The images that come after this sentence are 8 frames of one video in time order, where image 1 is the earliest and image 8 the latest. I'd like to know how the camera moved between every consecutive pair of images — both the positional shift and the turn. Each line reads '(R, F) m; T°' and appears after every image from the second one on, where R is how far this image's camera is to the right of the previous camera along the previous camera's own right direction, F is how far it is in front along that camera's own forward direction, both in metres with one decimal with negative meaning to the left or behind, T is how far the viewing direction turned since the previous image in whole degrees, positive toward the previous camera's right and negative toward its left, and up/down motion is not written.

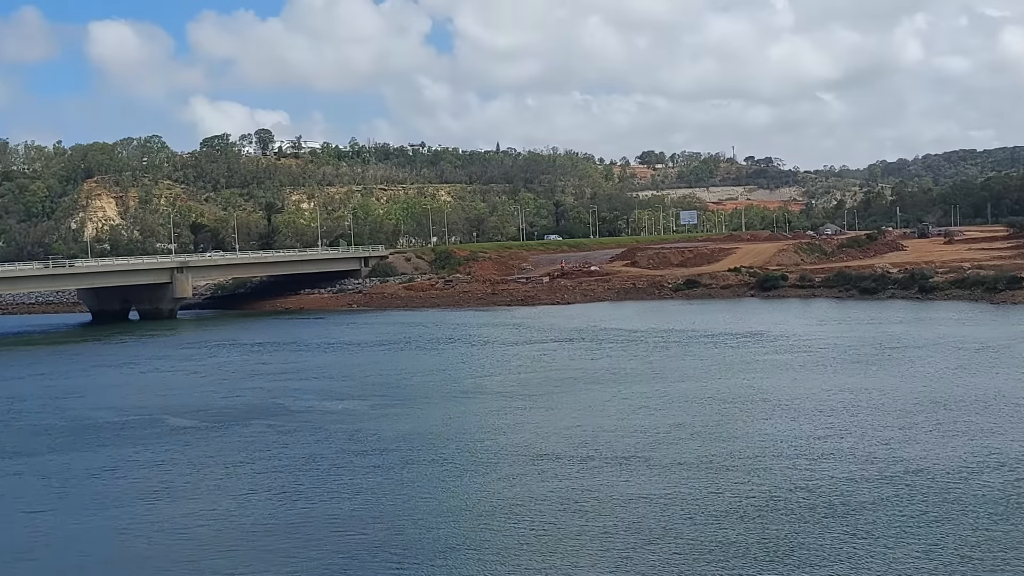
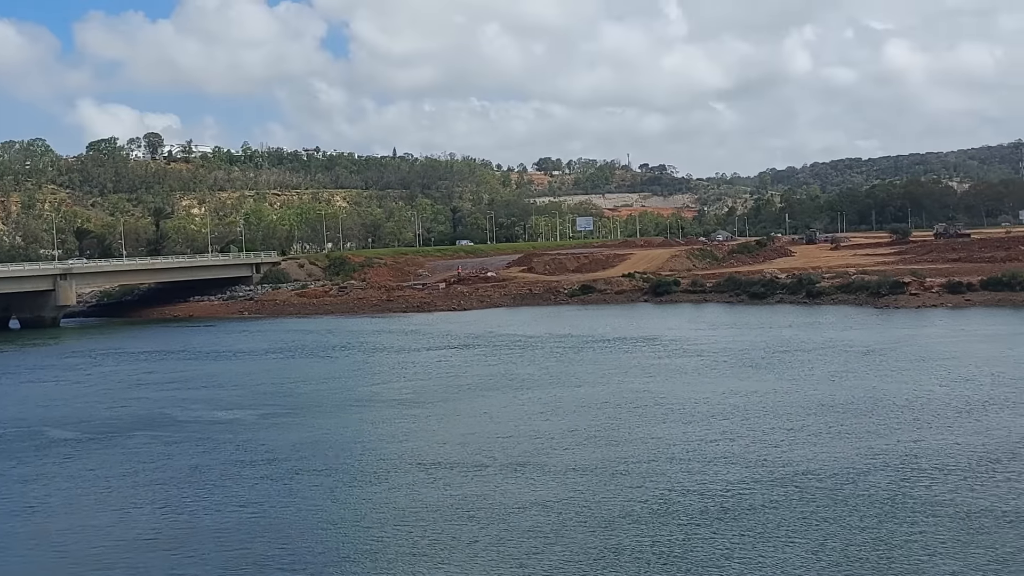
(+0.1, +0.3) m; +5°
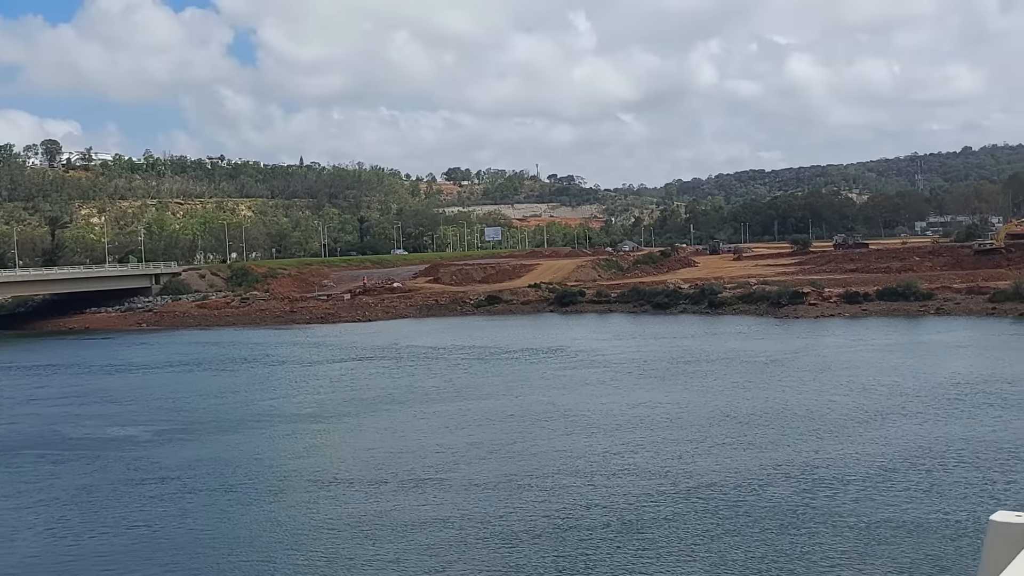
(+0.2, +0.3) m; +5°
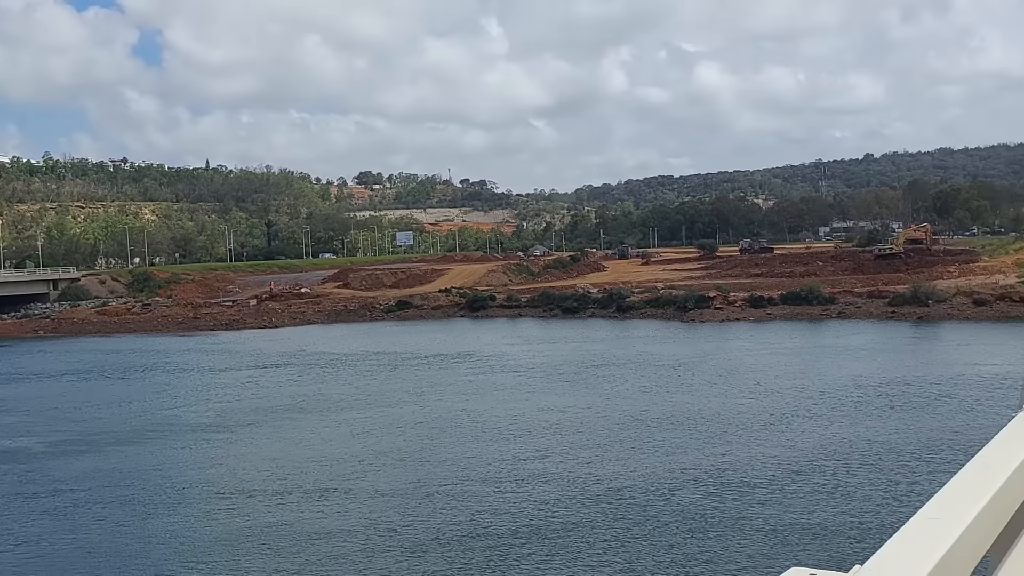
(+0.1, +0.2) m; +4°
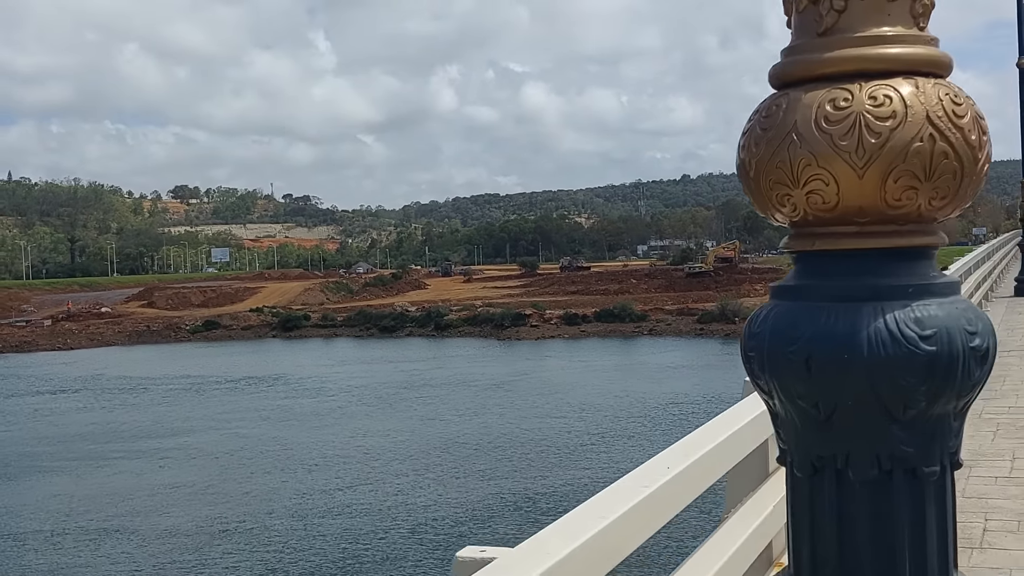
(+0.5, +0.7) m; +9°
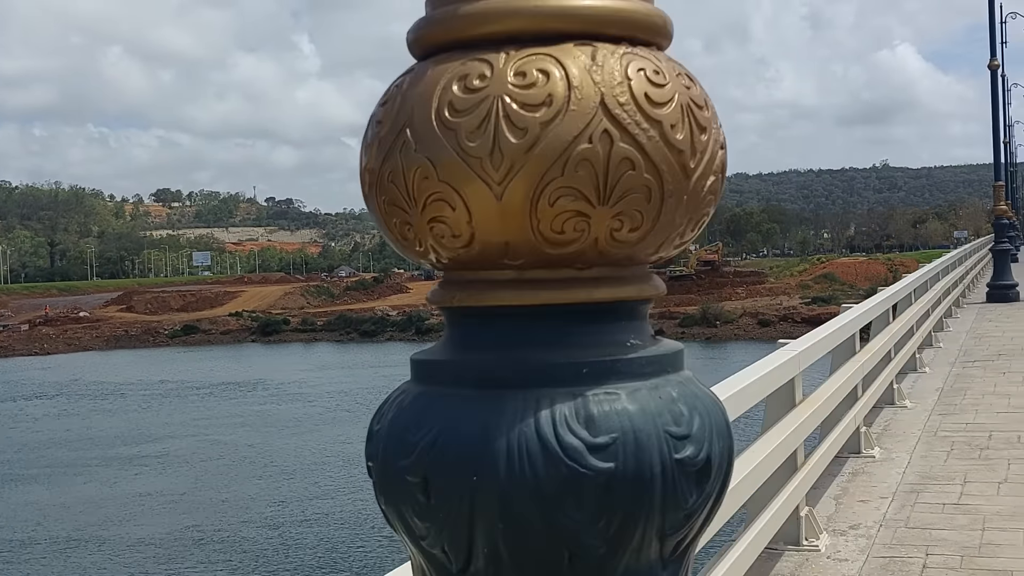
(+0.1, +0.2) m; +1°
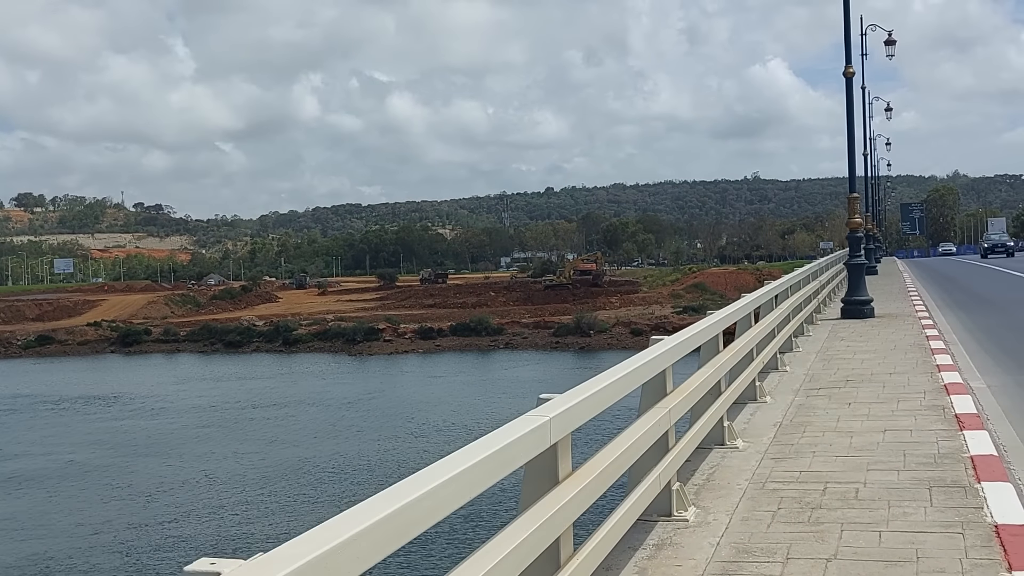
(+0.3, +0.5) m; +6°
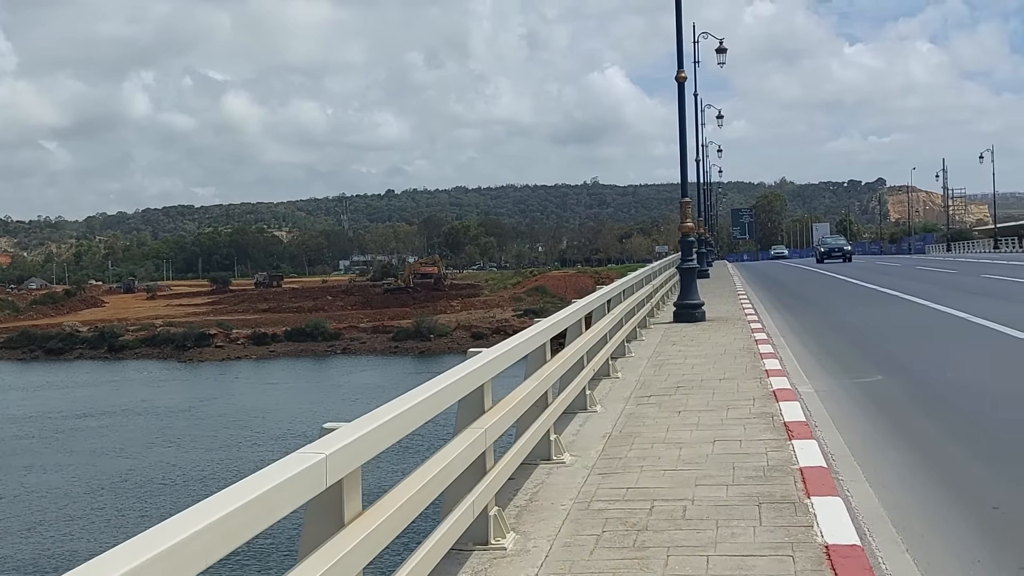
(+0.1, +0.2) m; +8°
